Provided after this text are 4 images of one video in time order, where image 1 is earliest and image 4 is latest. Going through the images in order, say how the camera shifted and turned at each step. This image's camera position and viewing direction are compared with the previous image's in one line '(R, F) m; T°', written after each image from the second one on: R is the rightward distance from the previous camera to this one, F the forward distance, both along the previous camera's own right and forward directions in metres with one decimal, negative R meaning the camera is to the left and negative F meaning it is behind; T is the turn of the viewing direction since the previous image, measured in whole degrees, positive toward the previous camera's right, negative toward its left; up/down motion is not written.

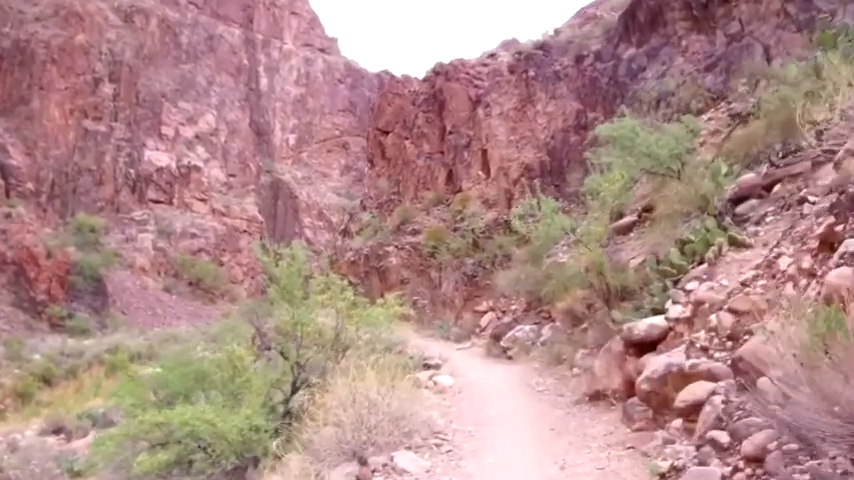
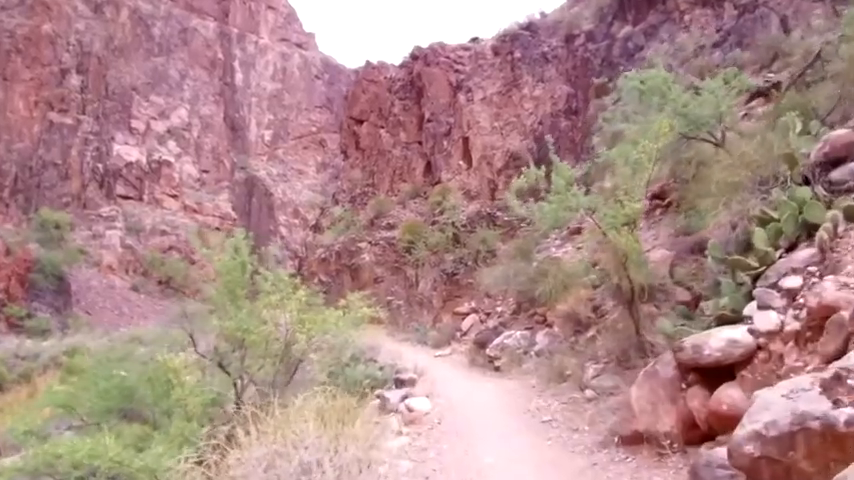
(+0.1, +1.8) m; +2°
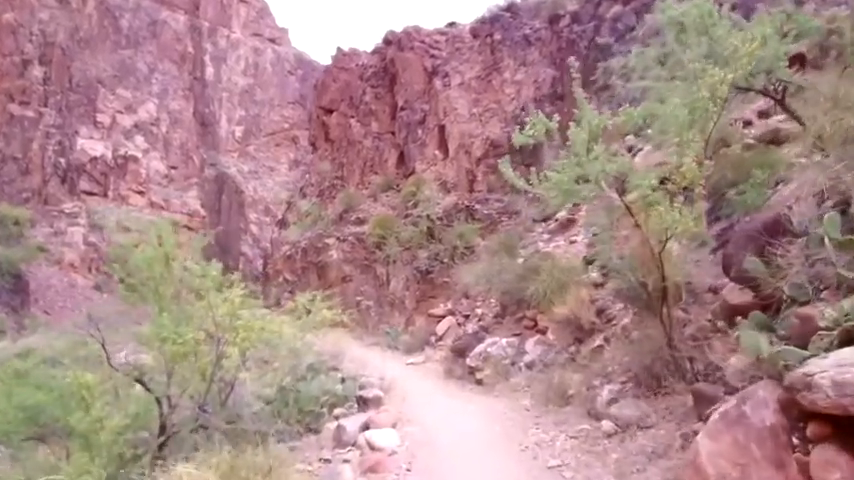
(+0.1, +1.5) m; +2°
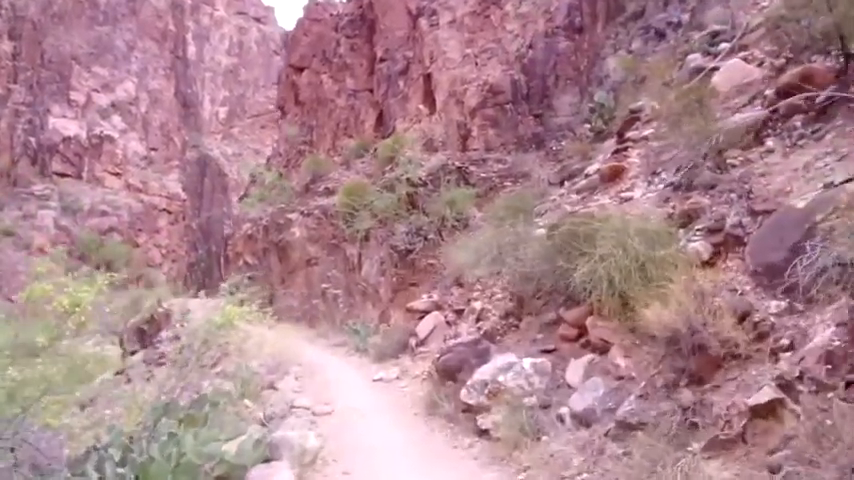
(+0.2, +3.6) m; +1°
